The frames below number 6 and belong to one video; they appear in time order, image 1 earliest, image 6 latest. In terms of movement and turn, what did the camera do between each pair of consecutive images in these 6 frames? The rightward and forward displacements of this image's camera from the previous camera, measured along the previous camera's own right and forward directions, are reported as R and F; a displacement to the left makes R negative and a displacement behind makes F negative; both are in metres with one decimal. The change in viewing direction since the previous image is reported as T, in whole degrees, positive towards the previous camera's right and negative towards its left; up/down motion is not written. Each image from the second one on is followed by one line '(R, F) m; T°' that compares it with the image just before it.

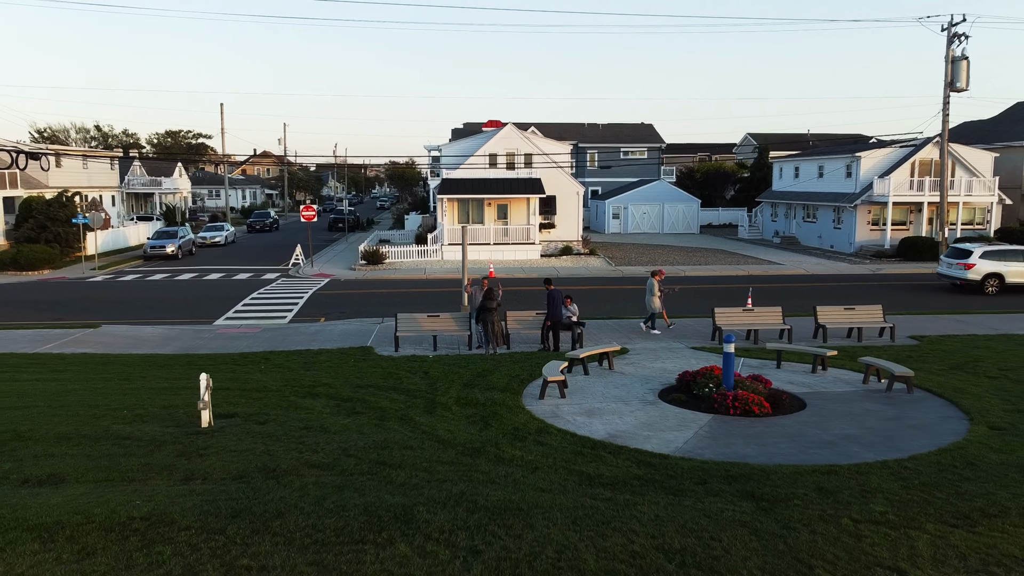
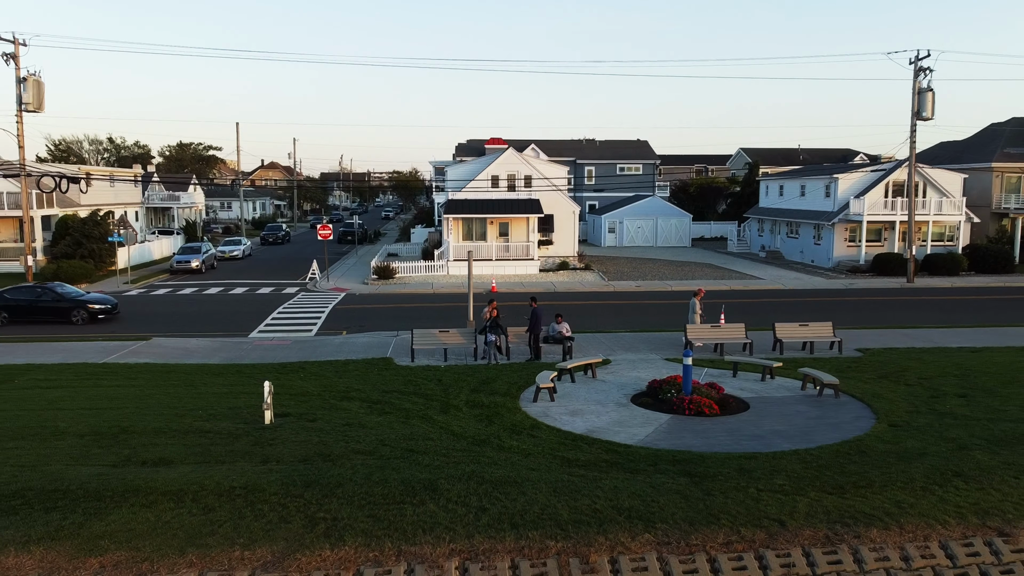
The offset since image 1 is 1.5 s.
(0.0, -2.3) m; 0°
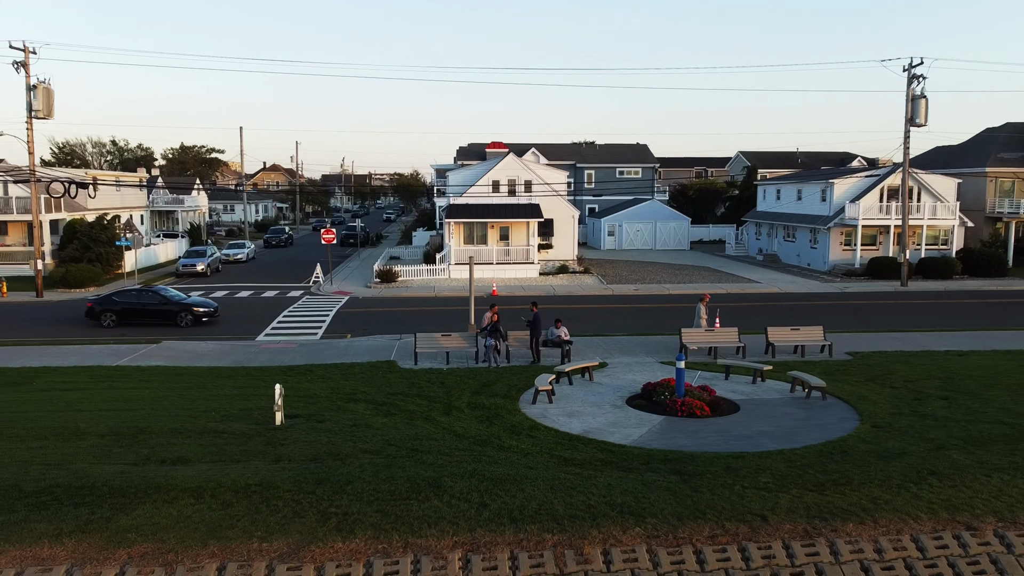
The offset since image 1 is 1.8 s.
(0.0, -0.5) m; 0°
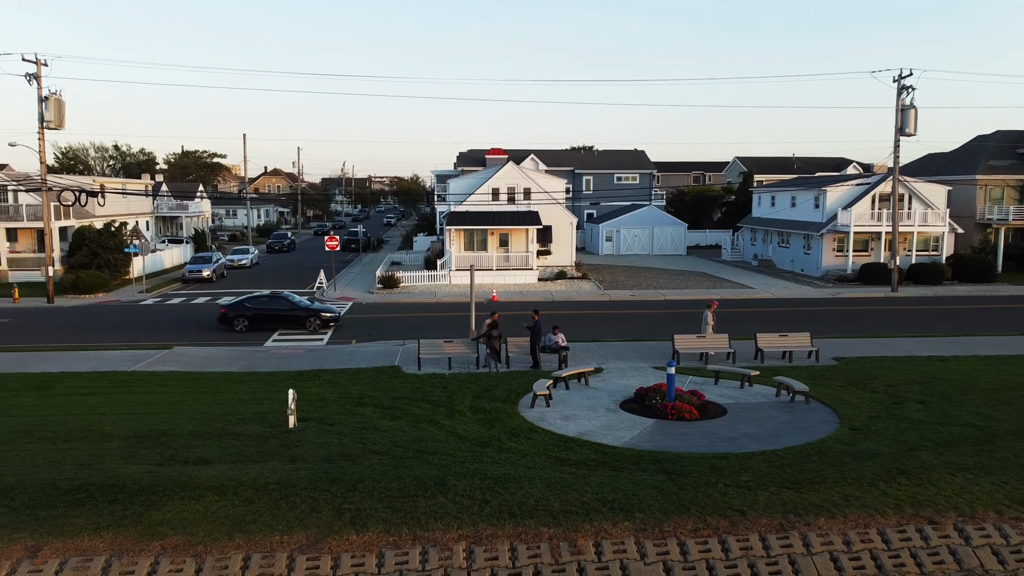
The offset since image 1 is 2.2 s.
(0.0, -0.7) m; 0°
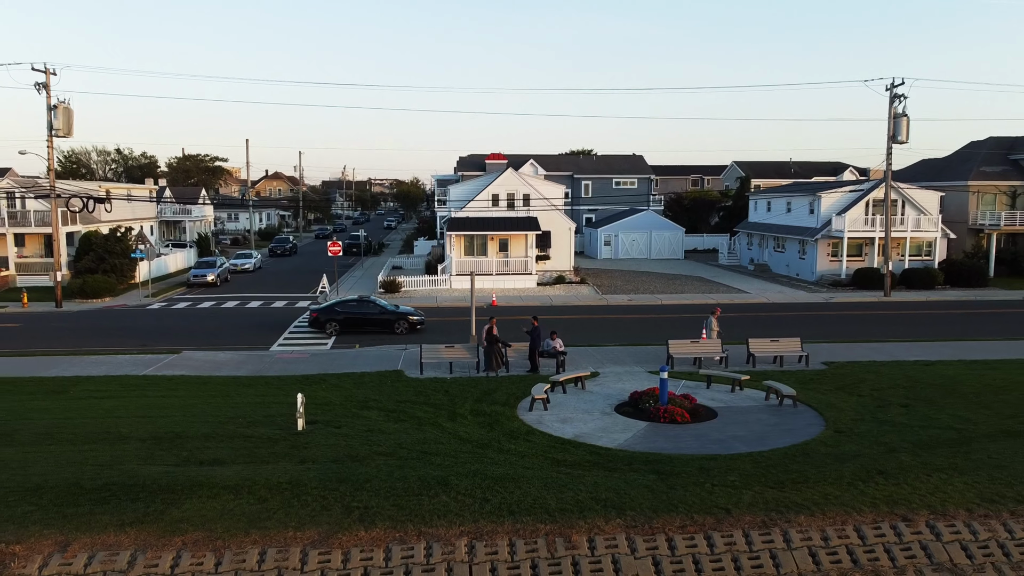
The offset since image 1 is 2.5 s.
(0.0, -0.6) m; 0°
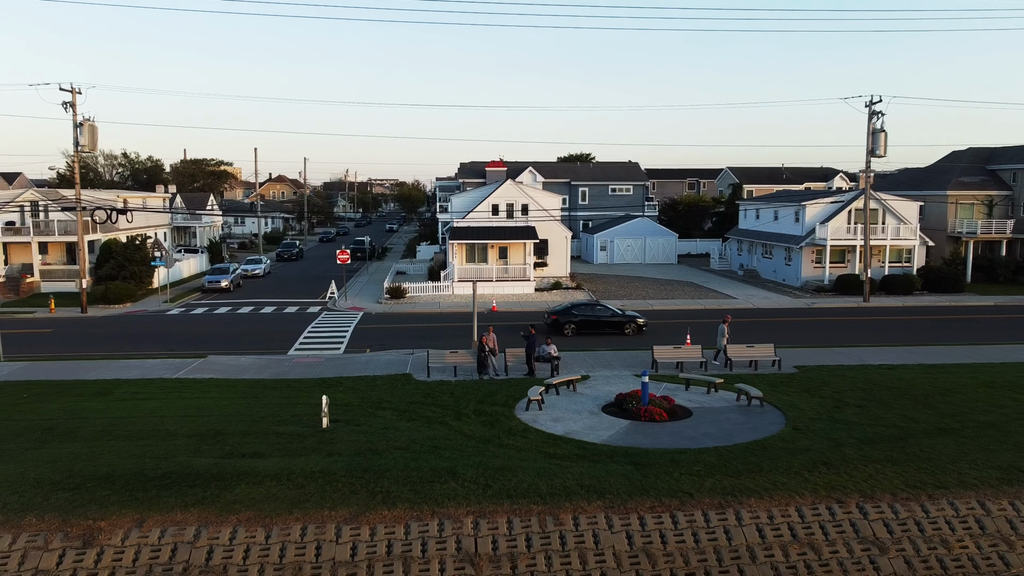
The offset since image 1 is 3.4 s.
(0.0, -1.8) m; 0°
